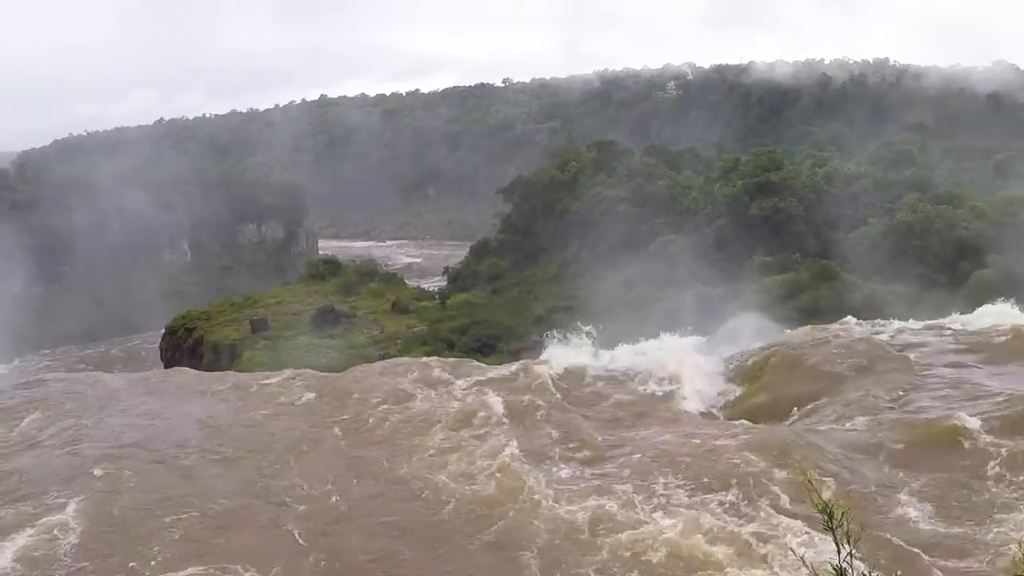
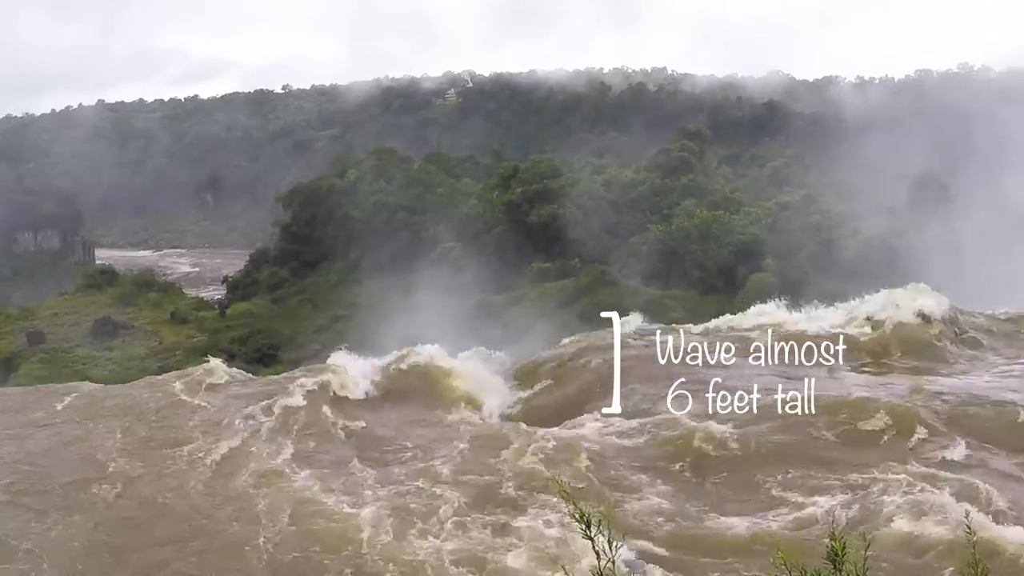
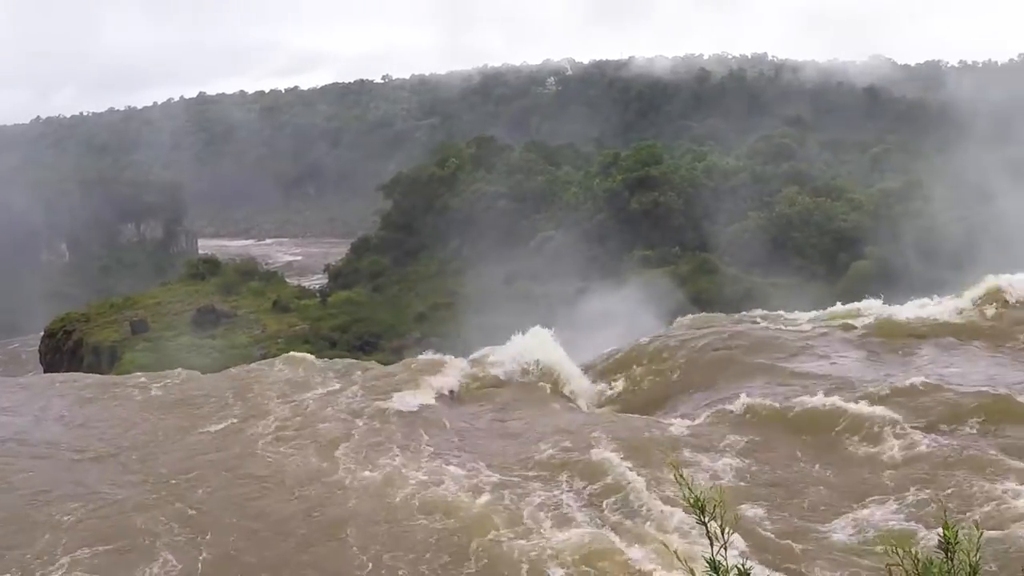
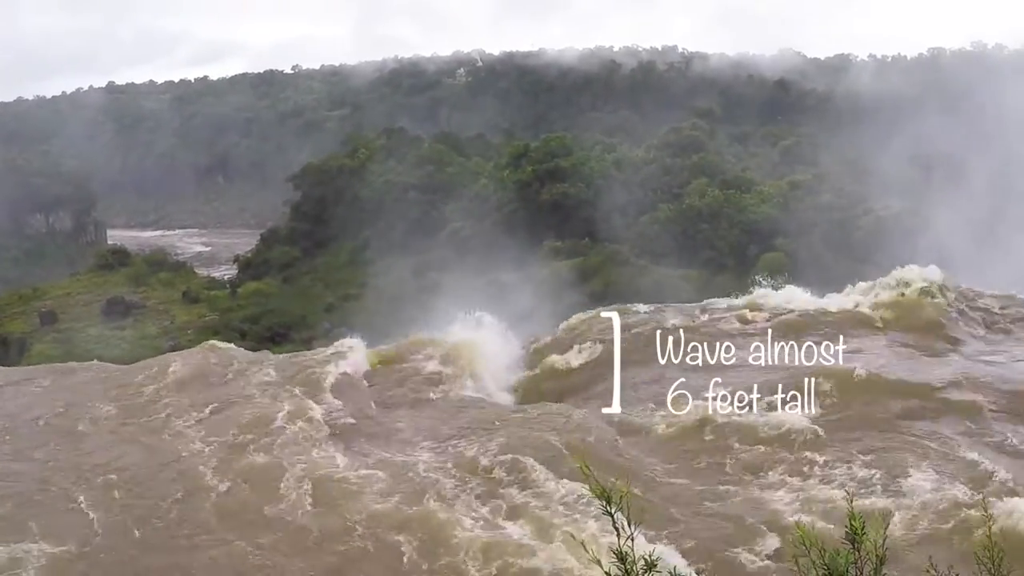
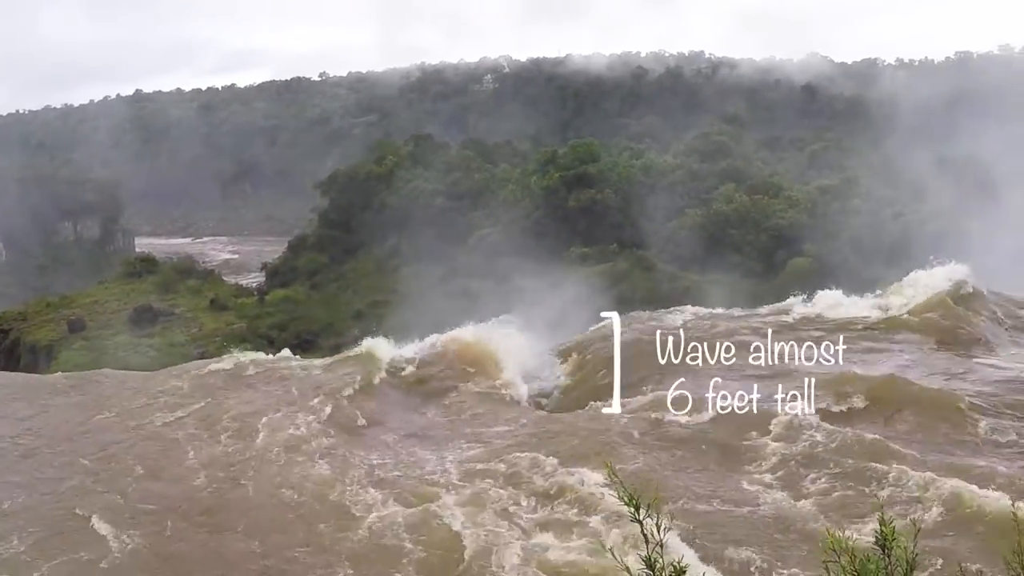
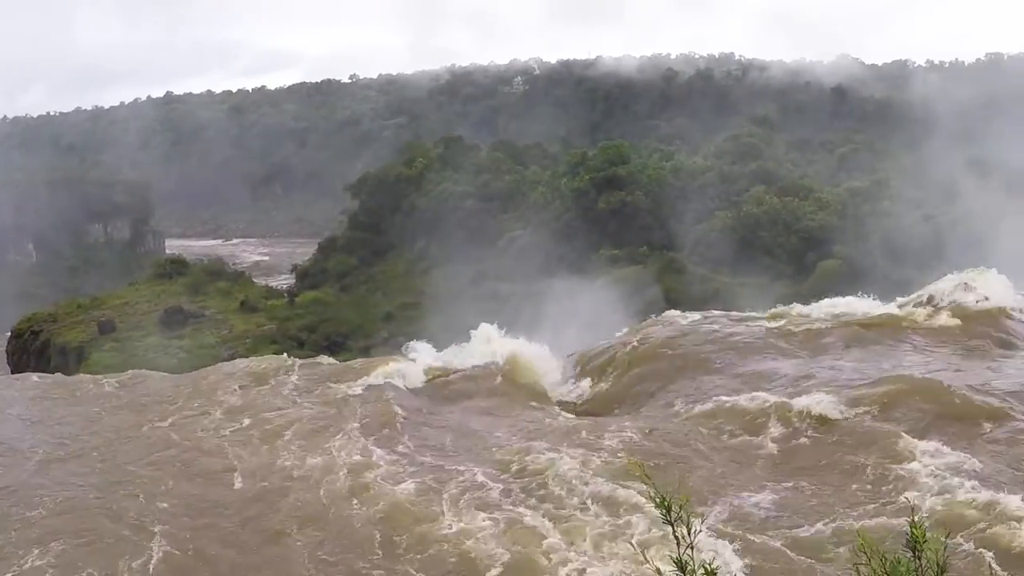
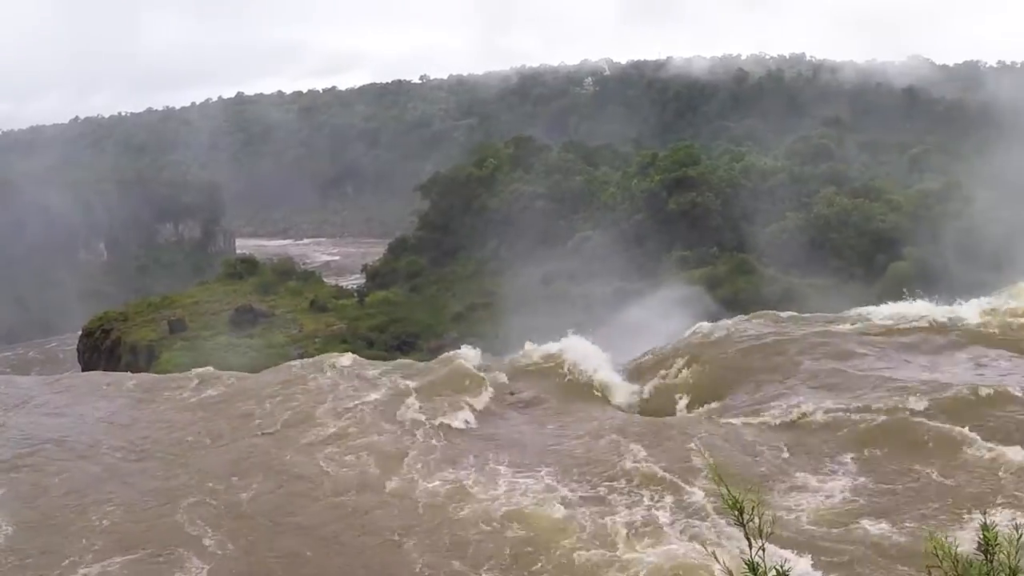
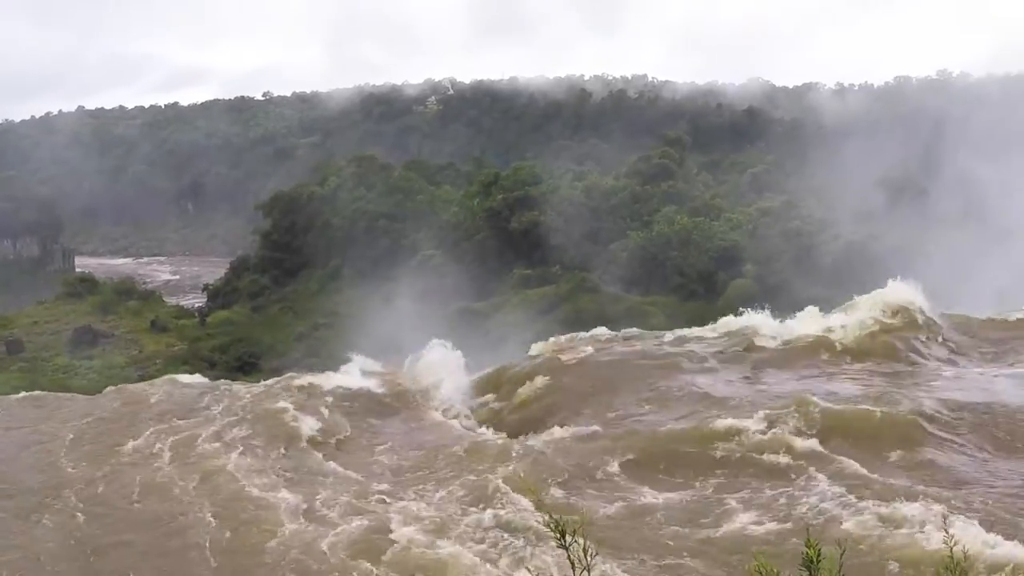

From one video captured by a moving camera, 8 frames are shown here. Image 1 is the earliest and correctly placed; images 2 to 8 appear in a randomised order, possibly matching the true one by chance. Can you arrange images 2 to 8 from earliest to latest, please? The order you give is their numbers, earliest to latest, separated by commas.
7, 3, 6, 5, 4, 2, 8
